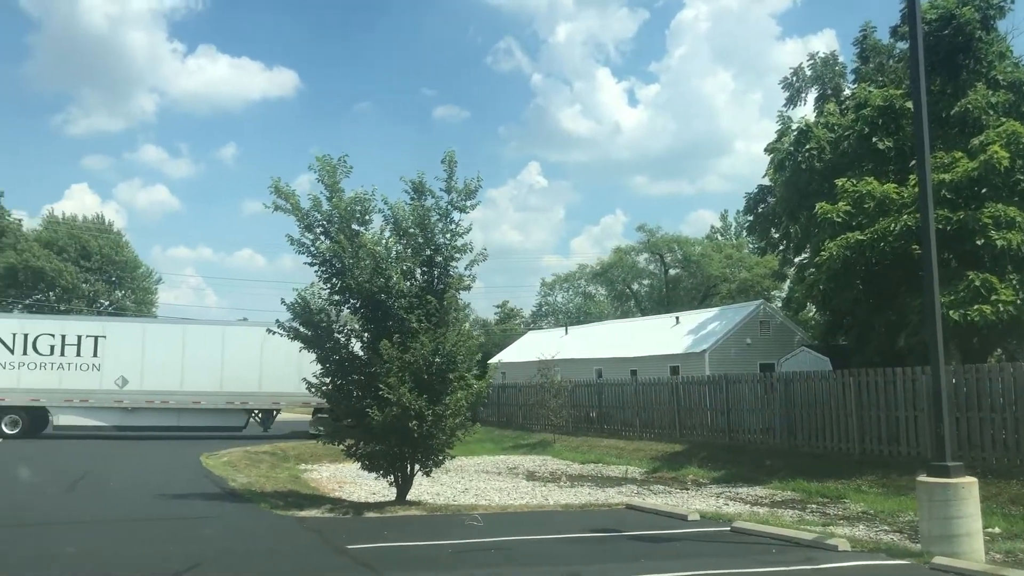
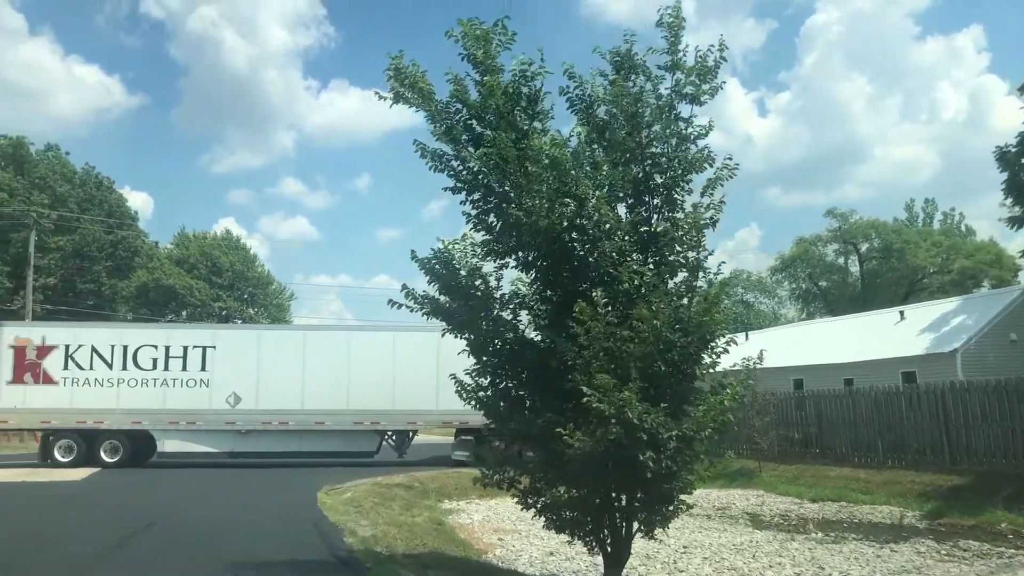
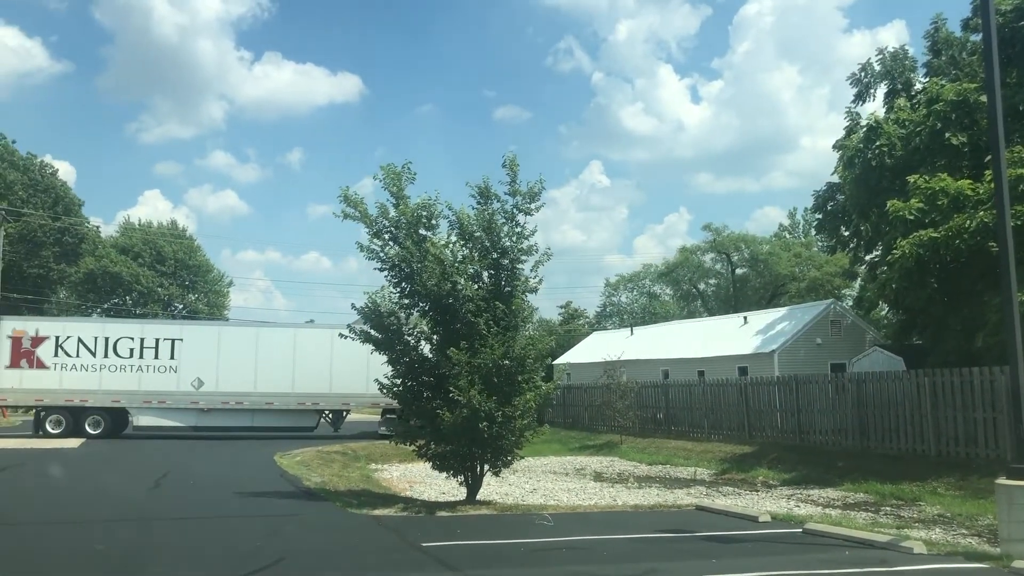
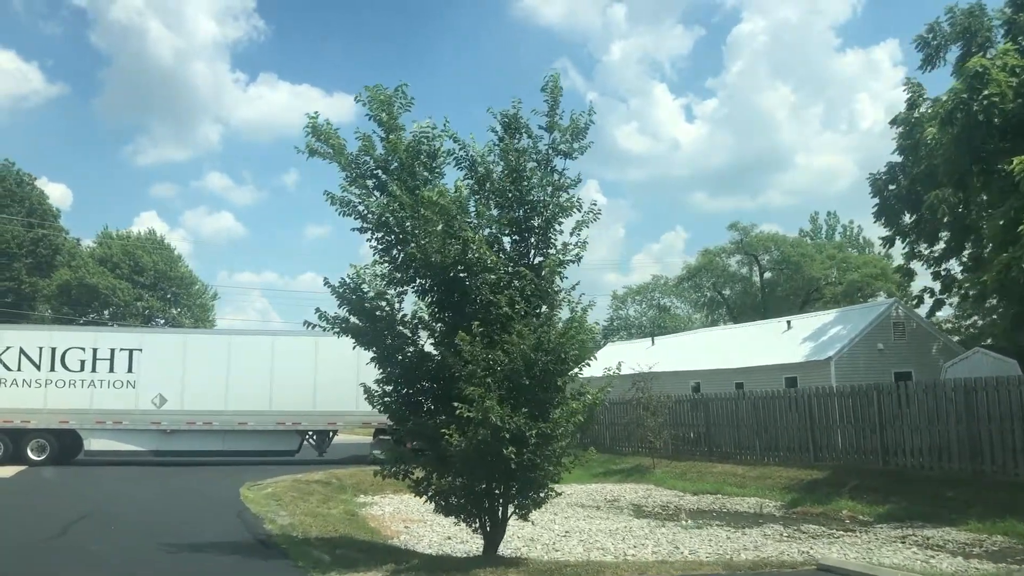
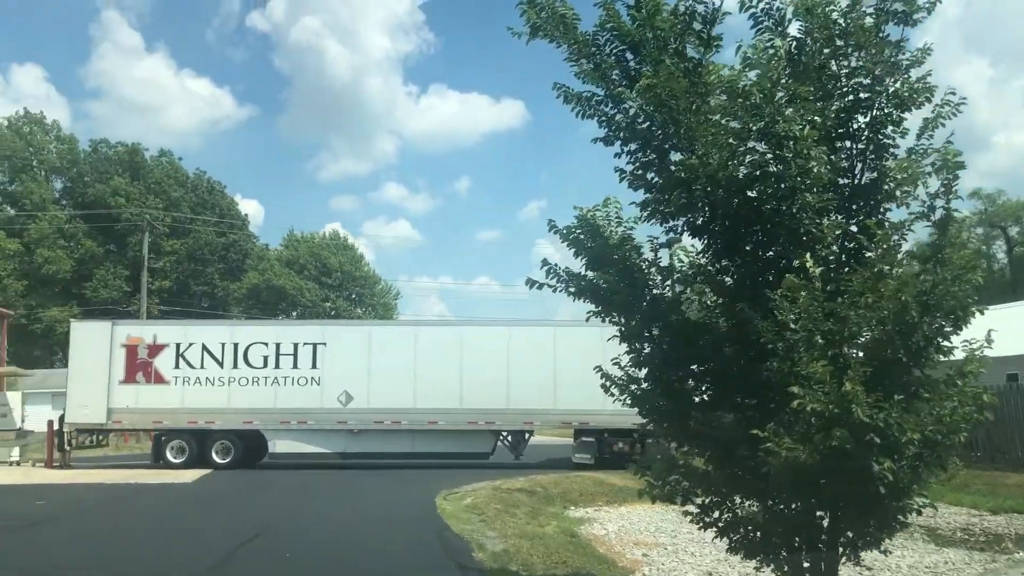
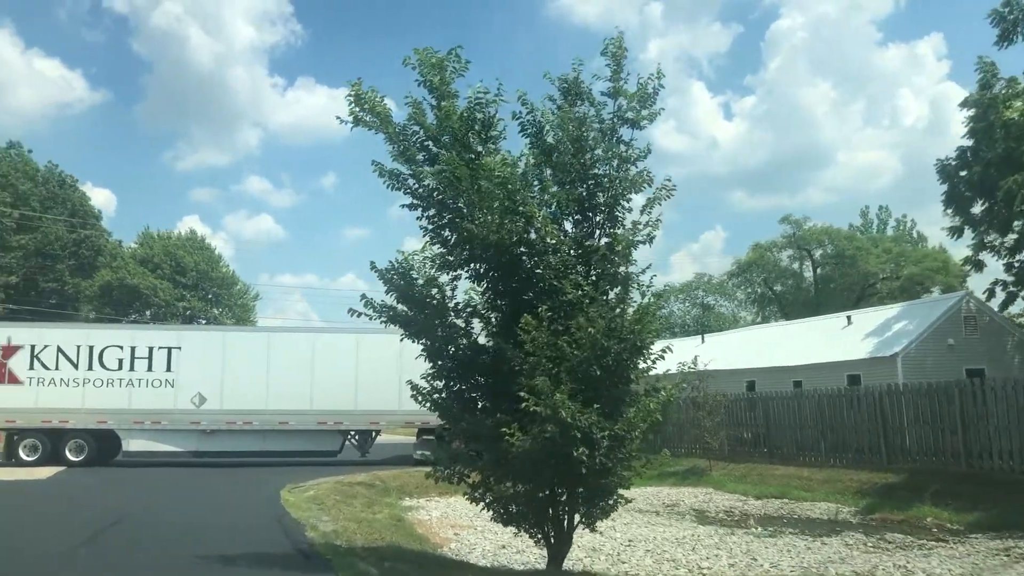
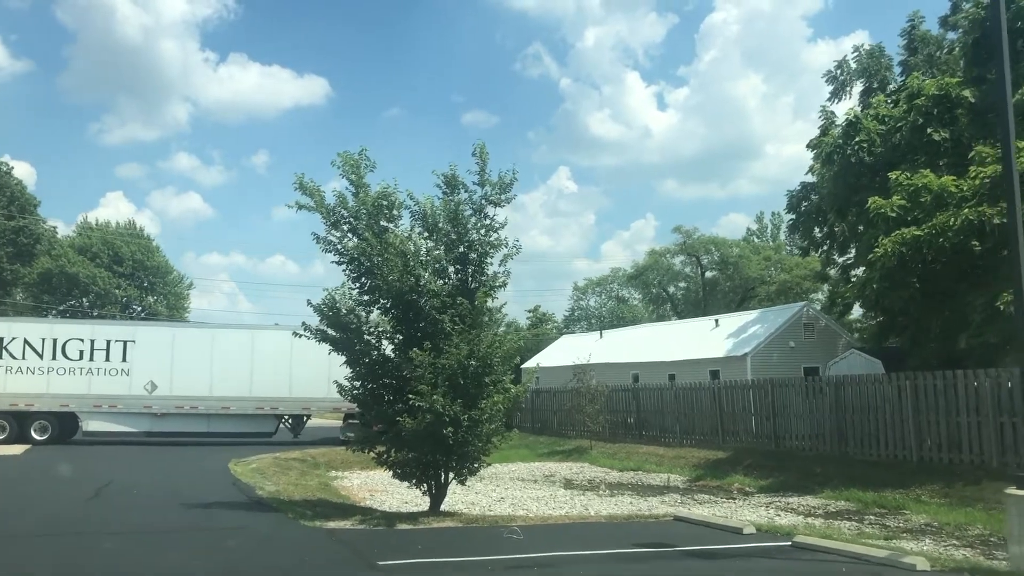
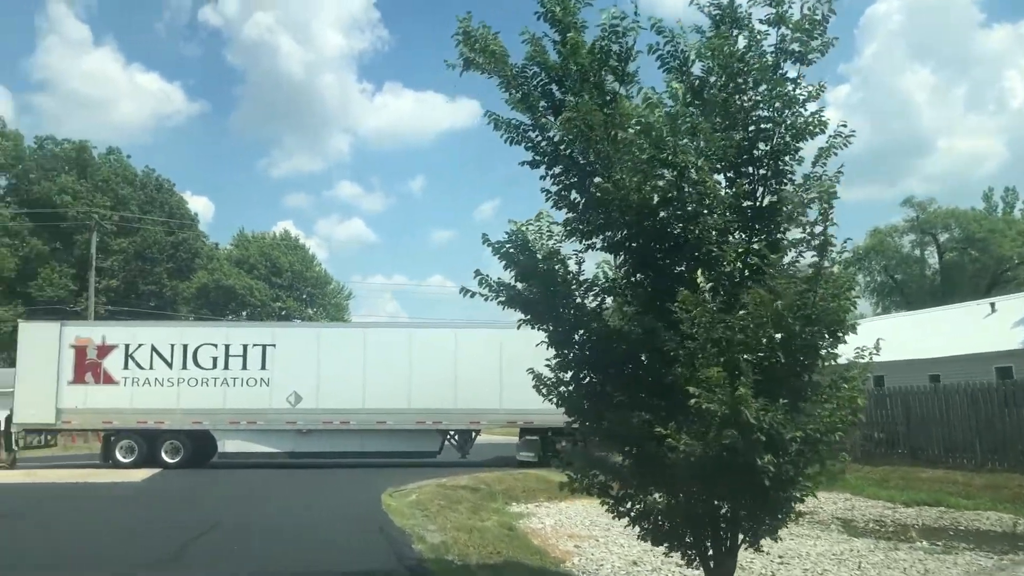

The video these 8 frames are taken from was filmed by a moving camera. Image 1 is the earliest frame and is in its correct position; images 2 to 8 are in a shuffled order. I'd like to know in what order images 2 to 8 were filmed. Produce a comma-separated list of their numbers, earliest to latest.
3, 7, 4, 6, 2, 8, 5
